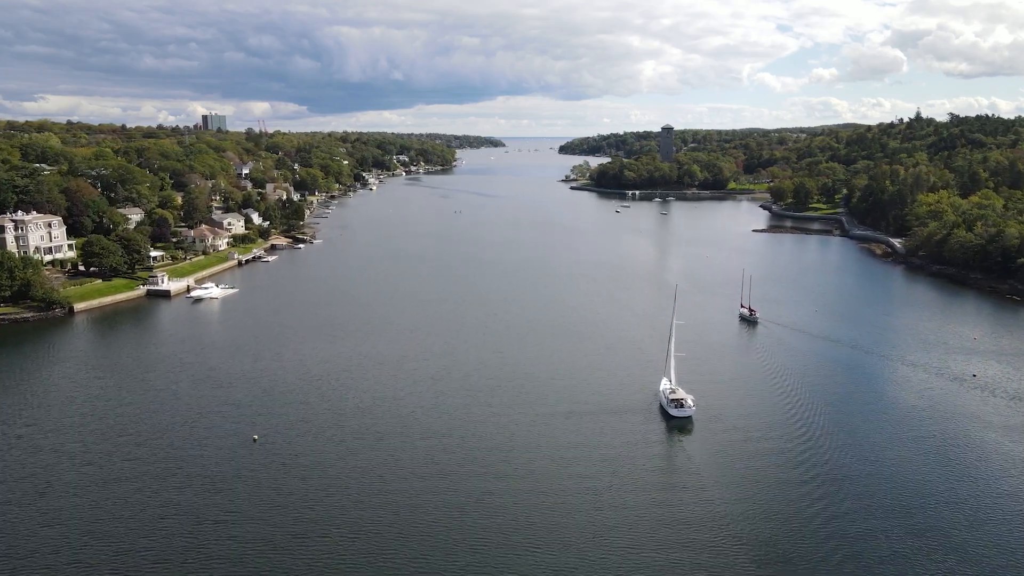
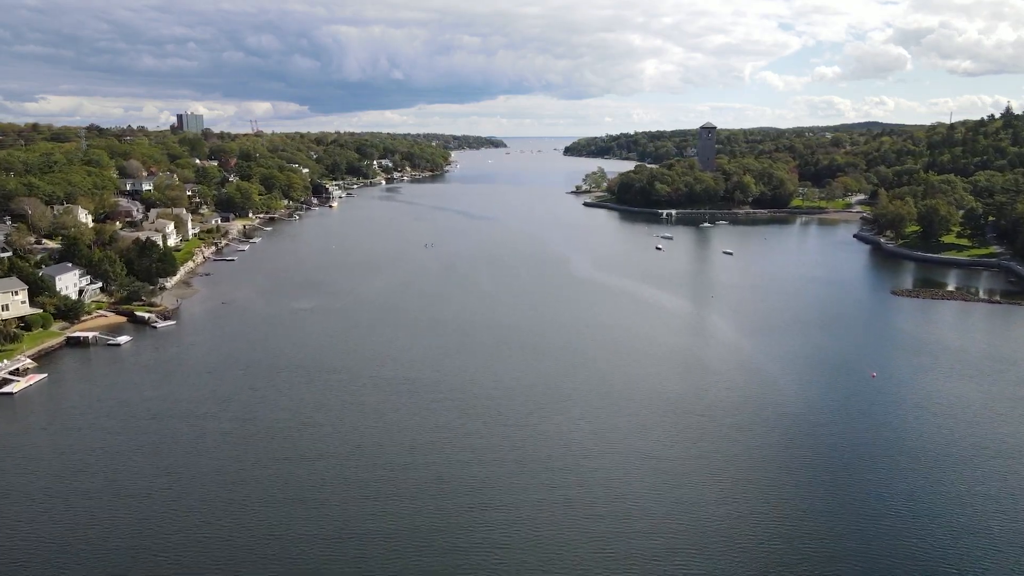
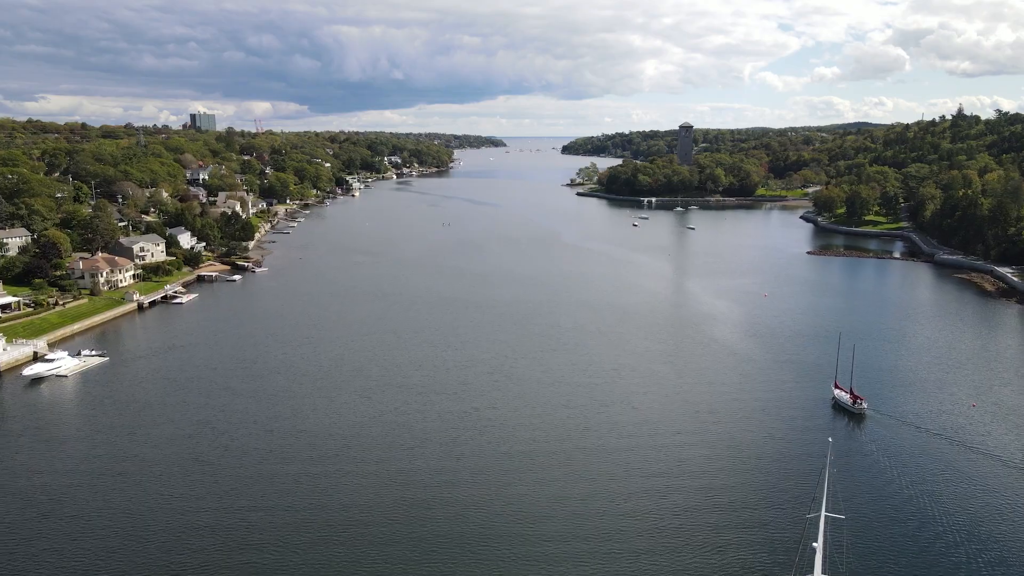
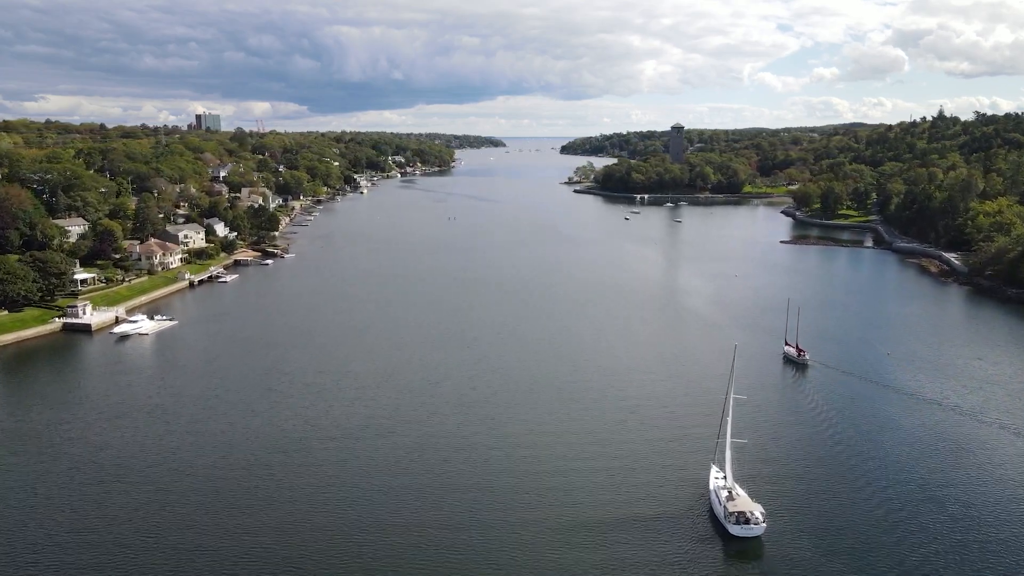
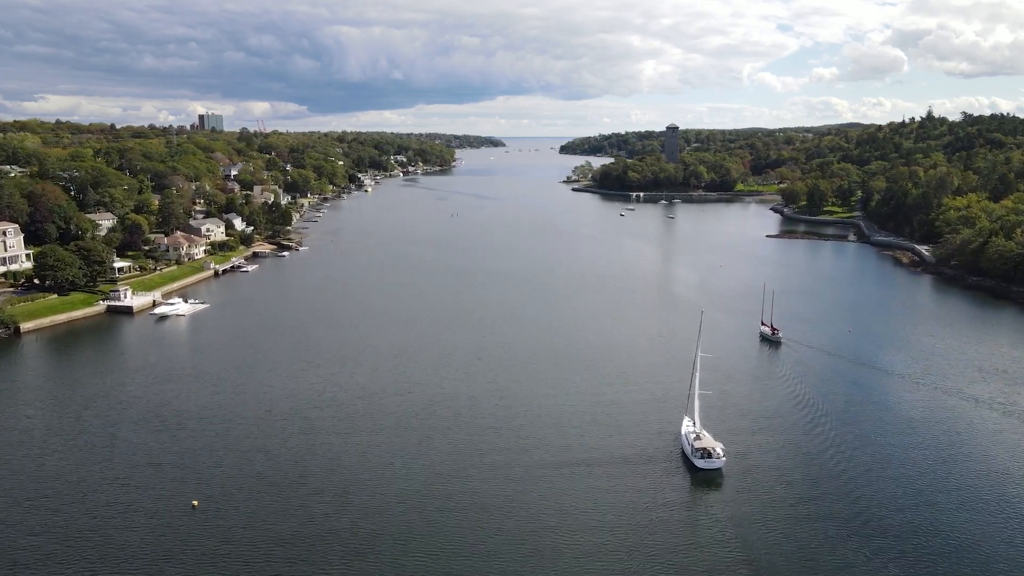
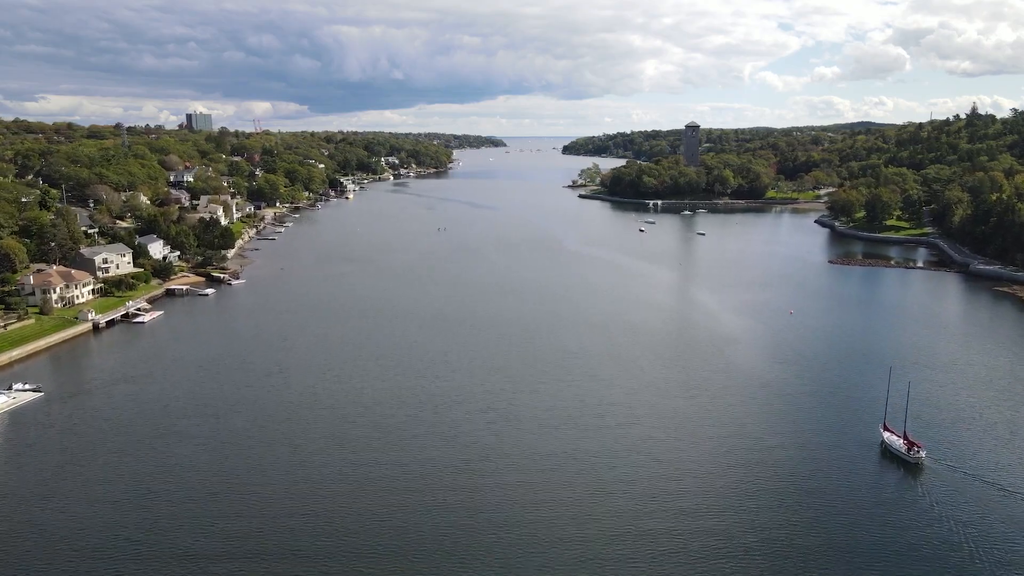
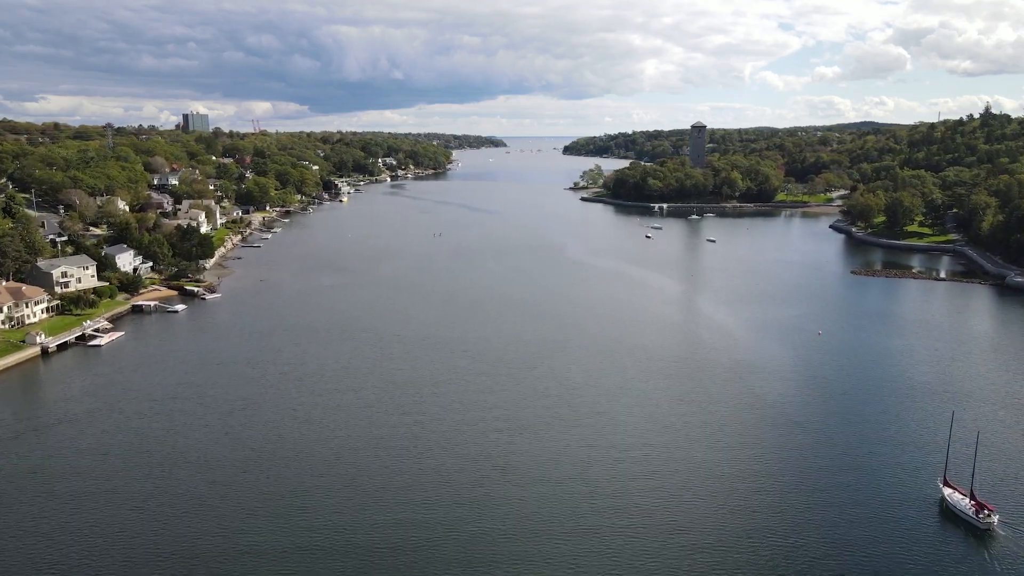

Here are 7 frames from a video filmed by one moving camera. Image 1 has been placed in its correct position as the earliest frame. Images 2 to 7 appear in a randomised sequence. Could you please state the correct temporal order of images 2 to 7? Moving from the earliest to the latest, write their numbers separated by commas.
5, 4, 3, 6, 7, 2
